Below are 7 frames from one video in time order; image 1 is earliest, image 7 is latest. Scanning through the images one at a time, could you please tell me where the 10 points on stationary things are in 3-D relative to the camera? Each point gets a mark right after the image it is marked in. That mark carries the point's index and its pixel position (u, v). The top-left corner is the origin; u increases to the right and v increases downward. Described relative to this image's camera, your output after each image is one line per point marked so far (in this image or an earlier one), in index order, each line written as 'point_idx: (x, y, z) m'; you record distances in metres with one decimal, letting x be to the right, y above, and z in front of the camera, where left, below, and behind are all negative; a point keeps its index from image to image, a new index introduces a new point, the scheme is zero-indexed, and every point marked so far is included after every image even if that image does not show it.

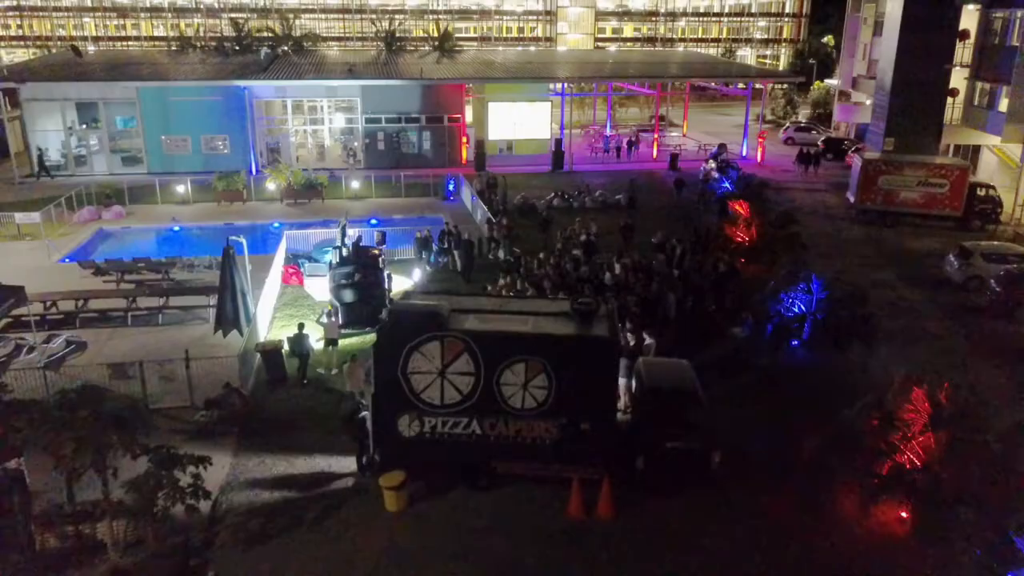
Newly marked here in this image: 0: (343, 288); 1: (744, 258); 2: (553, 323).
0: (-3.4, 0.0, +15.2) m
1: (+5.6, +0.8, +18.3) m
2: (+0.5, -0.4, +9.4) m
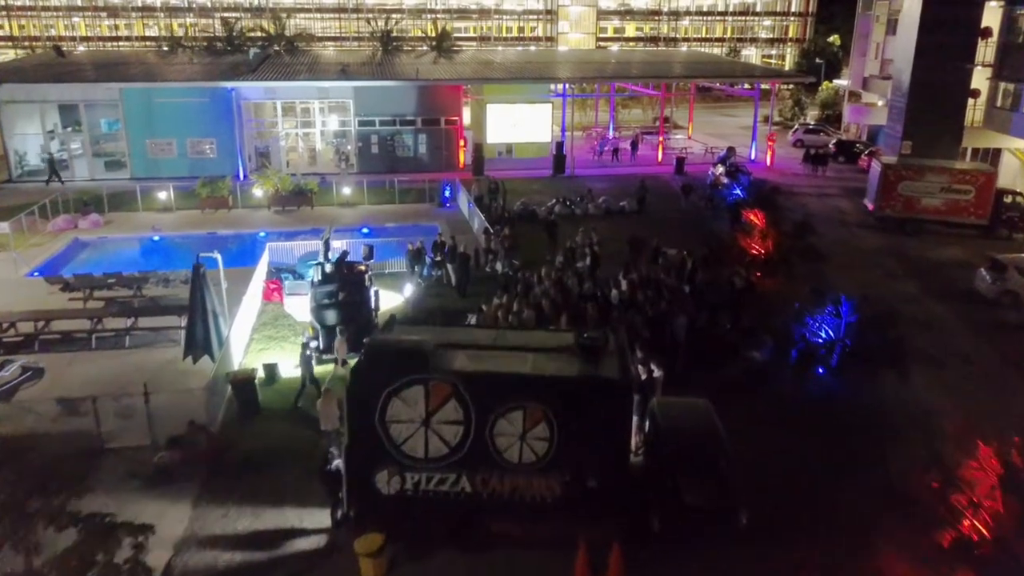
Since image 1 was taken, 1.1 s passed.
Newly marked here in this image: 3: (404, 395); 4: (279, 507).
0: (-3.4, -0.4, +13.9) m
1: (+5.5, +0.4, +17.1) m
2: (+0.5, -0.8, +8.2) m
3: (-1.1, -1.1, +7.9) m
4: (-3.0, -2.8, +9.7) m
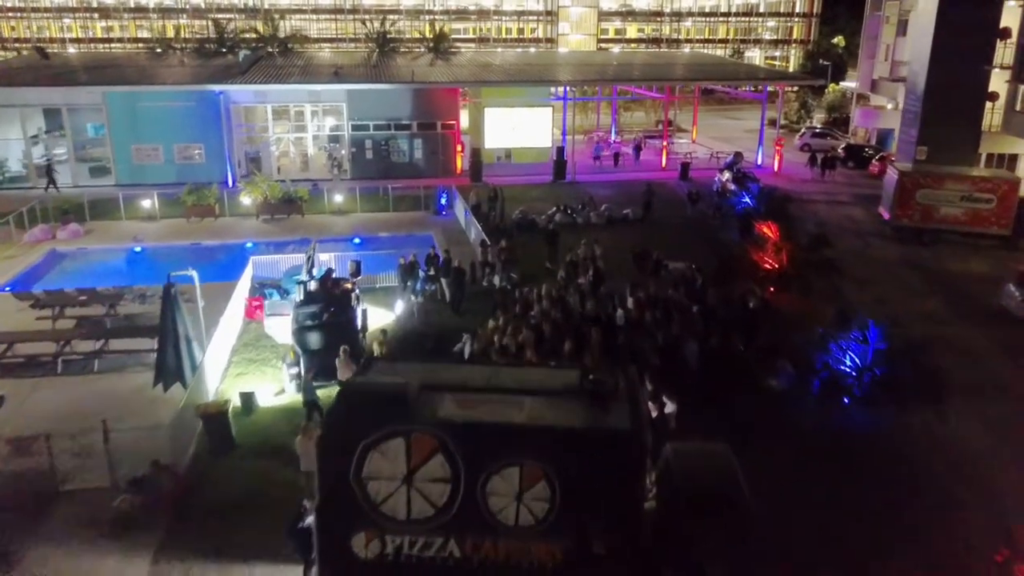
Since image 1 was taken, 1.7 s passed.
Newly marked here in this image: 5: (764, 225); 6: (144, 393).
0: (-3.4, -0.7, +12.9) m
1: (+5.5, 0.0, +16.0) m
2: (+0.4, -1.1, +7.1) m
3: (-1.2, -1.4, +6.9) m
4: (-3.0, -3.1, +8.7) m
5: (+6.5, +1.5, +19.5) m
6: (-6.1, -1.7, +12.6) m
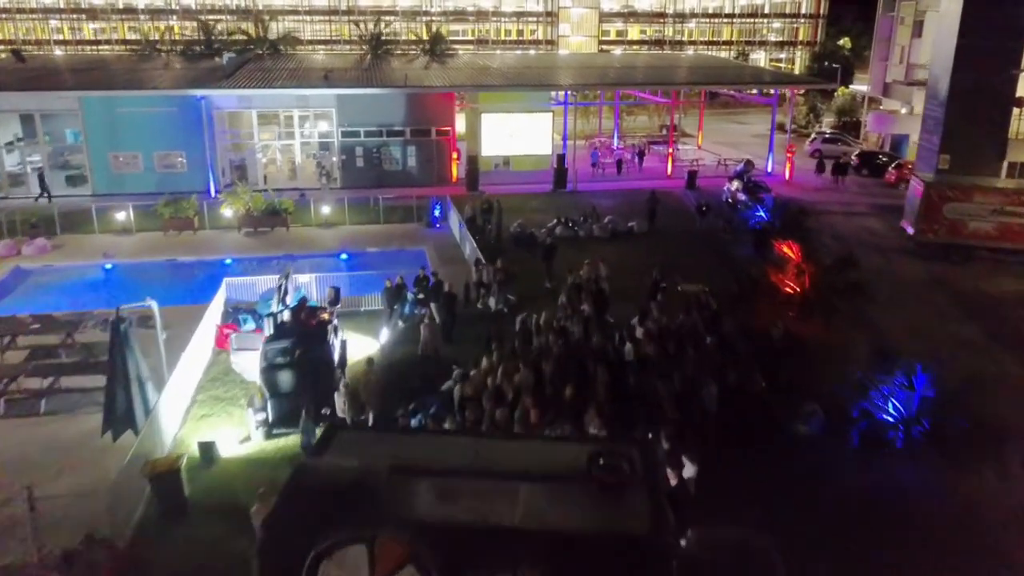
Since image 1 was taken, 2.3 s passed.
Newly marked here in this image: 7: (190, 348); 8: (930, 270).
0: (-3.5, -1.2, +11.5) m
1: (+5.4, -0.5, +14.6) m
2: (+0.3, -1.6, +5.7) m
3: (-1.2, -1.9, +5.4) m
4: (-3.1, -3.6, +7.3) m
5: (+6.4, +1.0, +18.1) m
6: (-6.2, -2.2, +11.2) m
7: (-5.4, -1.0, +12.7) m
8: (+10.1, +0.4, +18.6) m
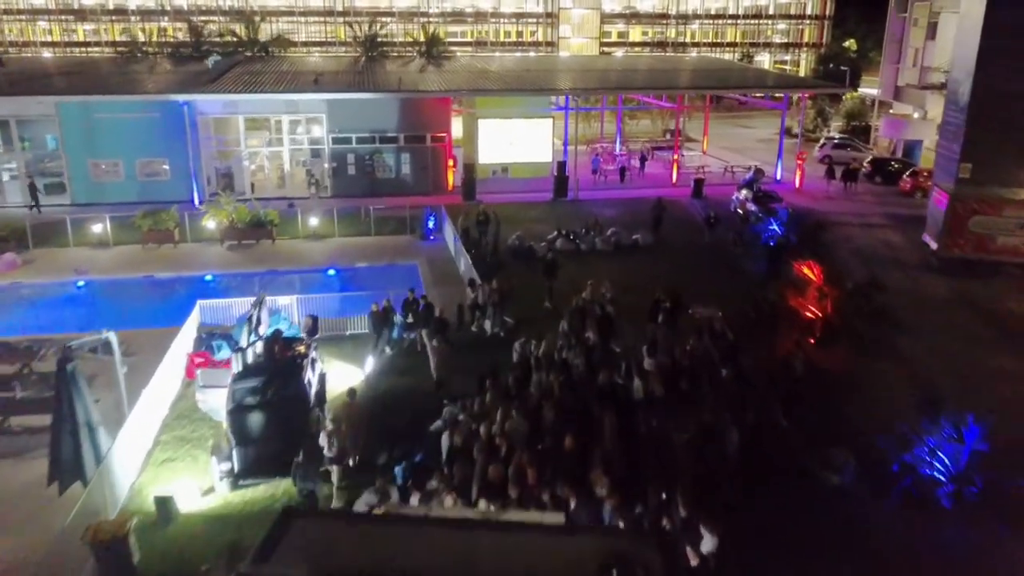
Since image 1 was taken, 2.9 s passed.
0: (-3.6, -1.7, +10.3) m
1: (+5.3, -0.9, +13.4) m
2: (+0.3, -2.0, +4.5) m
3: (-1.3, -2.3, +4.3) m
4: (-3.1, -4.0, +6.1) m
5: (+6.4, +0.6, +16.9) m
6: (-6.2, -2.7, +10.0) m
7: (-5.4, -1.5, +11.5) m
8: (+10.1, 0.0, +17.4) m
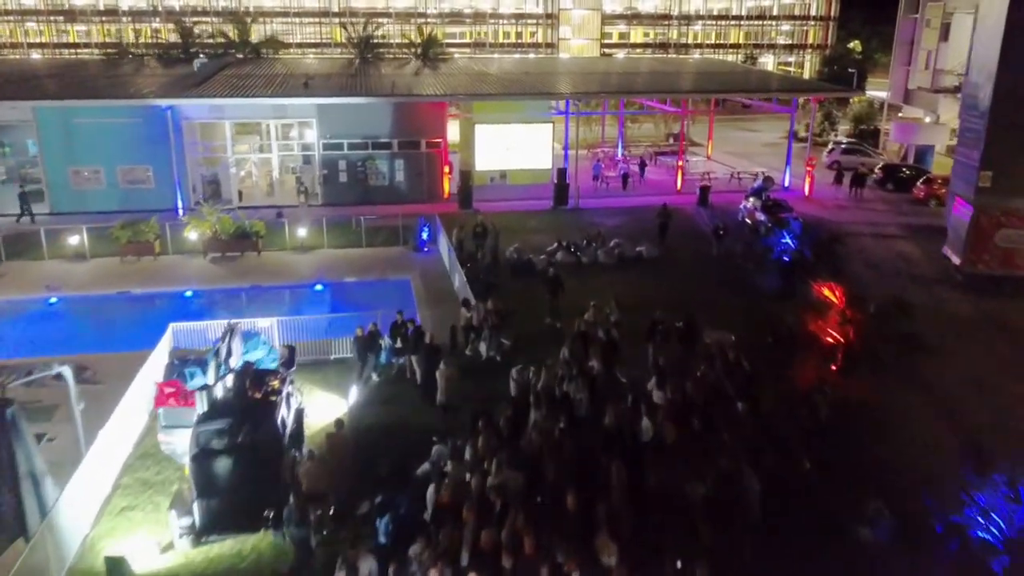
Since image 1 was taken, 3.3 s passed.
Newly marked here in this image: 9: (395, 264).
0: (-3.6, -2.0, +9.2) m
1: (+5.3, -1.3, +12.4) m
2: (+0.2, -2.4, +3.5) m
3: (-1.3, -2.7, +3.2) m
4: (-3.2, -4.4, +5.0) m
5: (+6.3, +0.2, +15.8) m
6: (-6.3, -3.1, +9.0) m
7: (-5.5, -1.8, +10.5) m
8: (+10.0, -0.4, +16.3) m
9: (-3.0, +0.6, +20.0) m
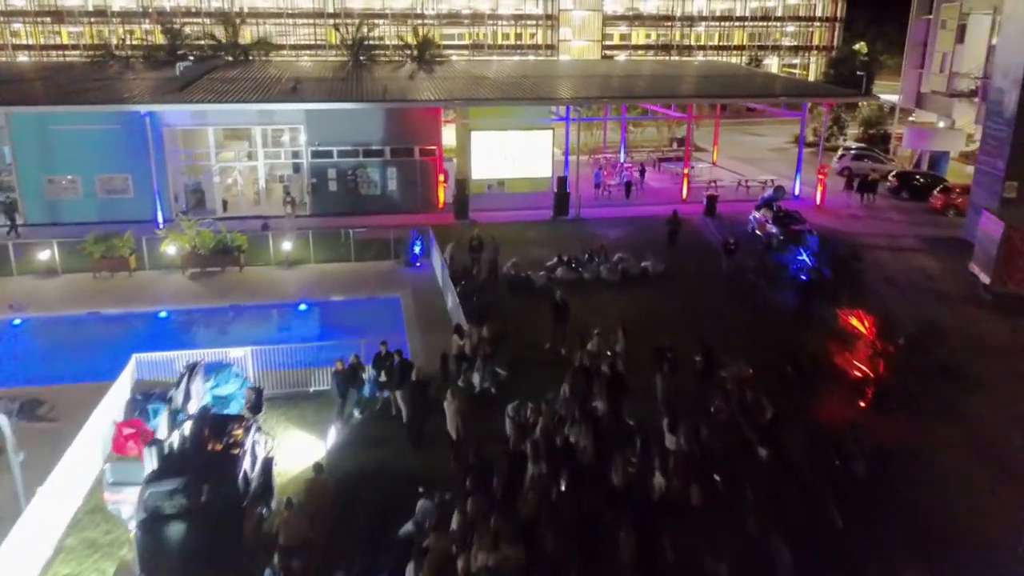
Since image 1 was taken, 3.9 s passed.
0: (-3.7, -2.5, +8.0) m
1: (+5.2, -1.7, +11.2) m
2: (+0.1, -2.8, +2.3) m
3: (-1.4, -3.1, +2.0) m
4: (-3.3, -4.8, +3.8) m
5: (+6.3, -0.2, +14.7) m
6: (-6.4, -3.5, +7.8) m
7: (-5.5, -2.3, +9.3) m
8: (+10.0, -0.8, +15.1) m
9: (-3.1, +0.2, +18.8) m
